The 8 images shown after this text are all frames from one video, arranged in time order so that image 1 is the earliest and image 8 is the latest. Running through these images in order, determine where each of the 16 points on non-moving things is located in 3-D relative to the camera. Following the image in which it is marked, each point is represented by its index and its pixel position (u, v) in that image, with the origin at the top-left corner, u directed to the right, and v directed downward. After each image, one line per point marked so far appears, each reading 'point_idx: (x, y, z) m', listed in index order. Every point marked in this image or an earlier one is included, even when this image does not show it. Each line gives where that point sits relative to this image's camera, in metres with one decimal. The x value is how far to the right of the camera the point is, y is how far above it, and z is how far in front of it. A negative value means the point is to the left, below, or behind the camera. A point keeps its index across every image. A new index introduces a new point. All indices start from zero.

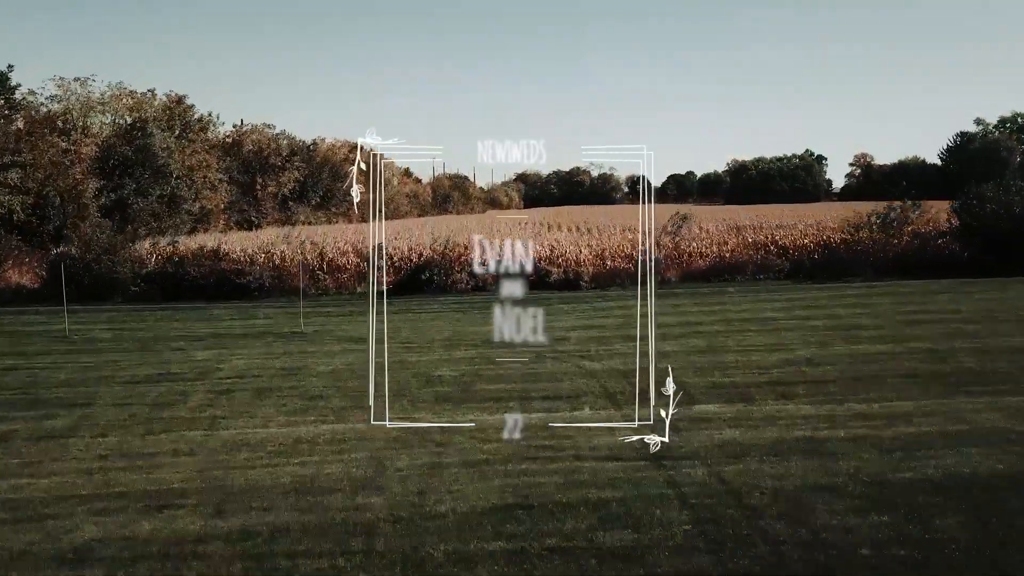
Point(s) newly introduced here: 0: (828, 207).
0: (+4.0, +1.1, +11.1) m
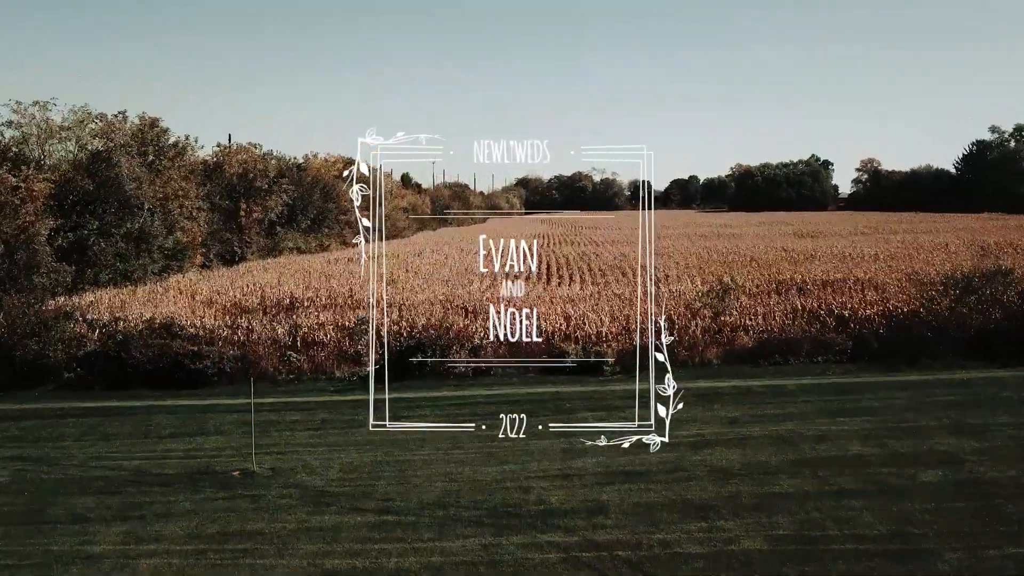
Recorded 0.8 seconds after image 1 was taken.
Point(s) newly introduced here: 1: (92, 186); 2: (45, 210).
0: (+4.1, +0.6, +10.0) m
1: (-4.8, +1.2, +9.6) m
2: (-5.2, +0.9, +9.3) m
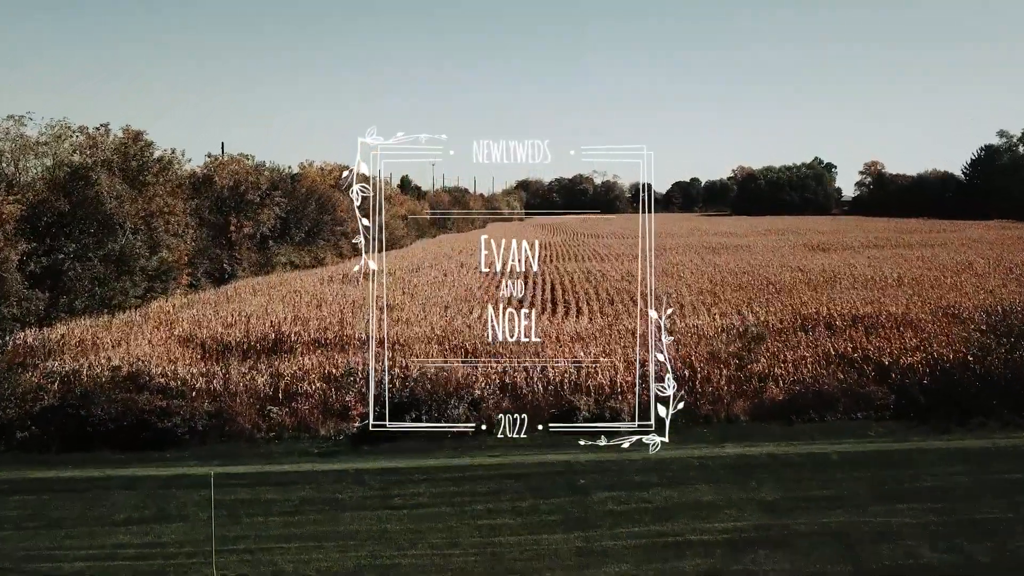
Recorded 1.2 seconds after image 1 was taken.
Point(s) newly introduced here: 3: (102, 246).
0: (+4.1, +0.3, +9.5) m
1: (-4.8, +0.9, +9.1) m
2: (-5.1, +0.6, +8.8) m
3: (-4.5, +0.5, +9.2) m
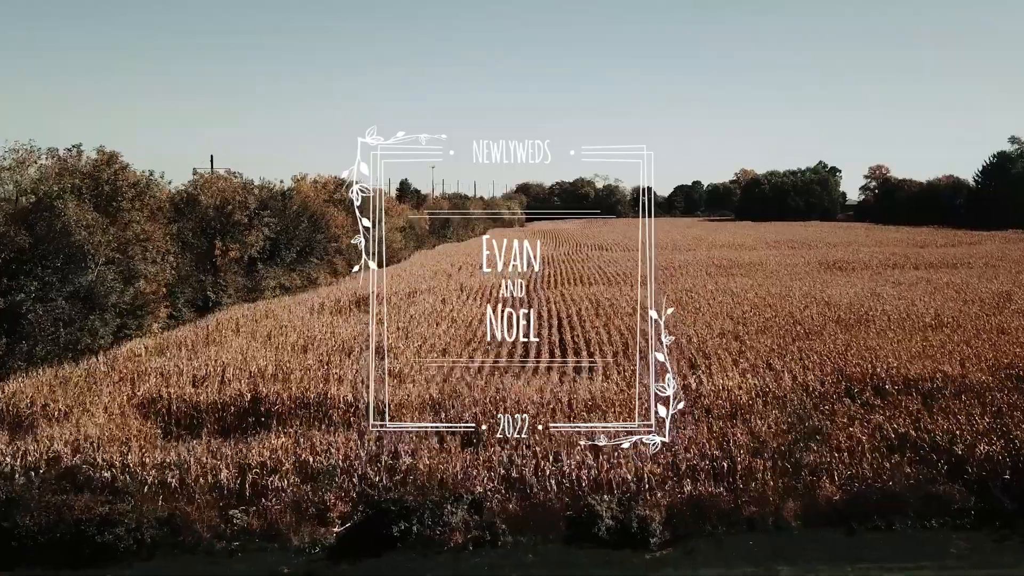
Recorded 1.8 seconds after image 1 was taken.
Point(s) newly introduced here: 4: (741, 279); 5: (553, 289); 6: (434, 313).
0: (+4.2, -0.1, +8.7) m
1: (-4.7, +0.5, +8.3) m
2: (-5.1, +0.2, +8.0) m
3: (-4.5, +0.1, +8.5) m
4: (+3.7, +0.1, +13.5) m
5: (+0.6, -0.1, +13.1) m
6: (-1.0, -0.3, +10.5) m
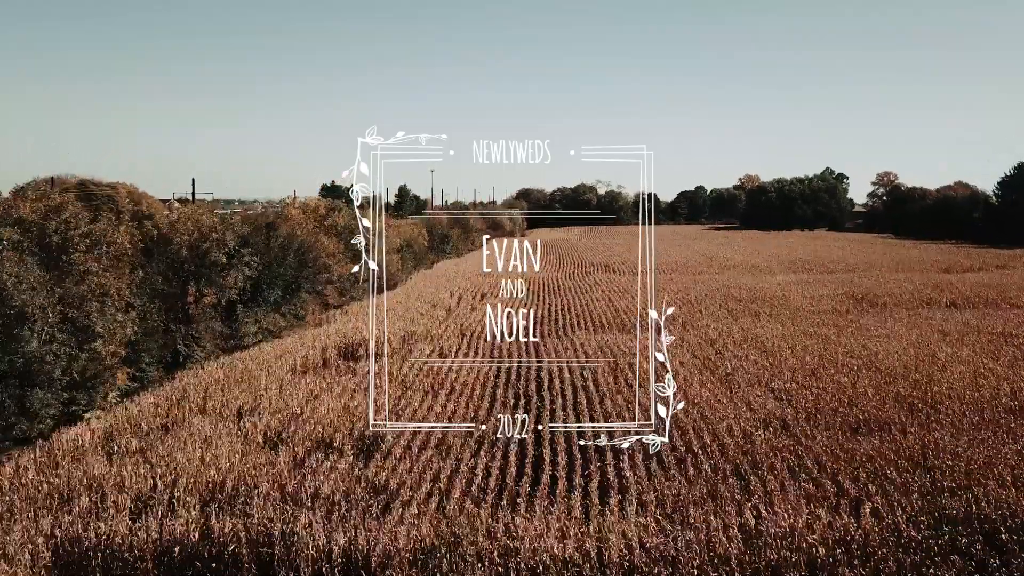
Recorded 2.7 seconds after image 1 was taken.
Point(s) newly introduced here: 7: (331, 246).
0: (+4.3, -0.8, +7.5) m
1: (-4.7, -0.1, +7.1) m
2: (-5.0, -0.5, +6.8) m
3: (-4.4, -0.6, +7.2) m
4: (+3.8, -0.5, +12.3) m
5: (+0.7, -0.7, +11.9) m
6: (-0.9, -1.0, +9.3) m
7: (-3.5, +0.8, +16.3) m
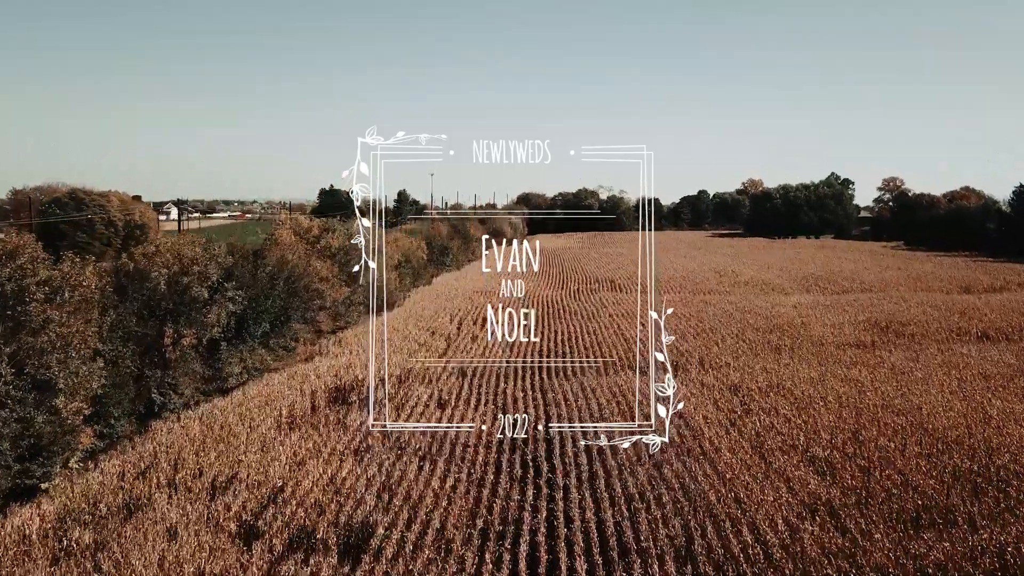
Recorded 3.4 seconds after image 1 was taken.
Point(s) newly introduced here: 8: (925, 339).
0: (+4.3, -1.3, +6.6) m
1: (-4.6, -0.6, +6.2) m
2: (-5.0, -0.9, +5.9) m
3: (-4.3, -1.1, +6.4) m
4: (+3.8, -1.0, +11.5) m
5: (+0.8, -1.2, +11.0) m
6: (-0.8, -1.5, +8.4) m
7: (-3.5, +0.3, +15.4) m
8: (+6.6, -0.8, +13.4) m
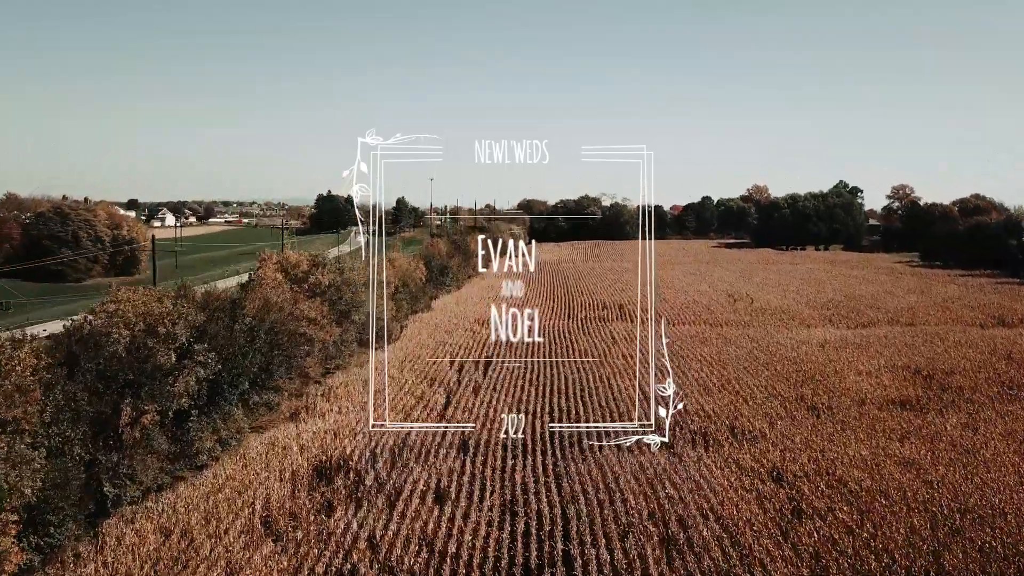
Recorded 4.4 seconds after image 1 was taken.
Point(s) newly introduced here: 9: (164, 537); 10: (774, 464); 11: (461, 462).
0: (+4.4, -2.0, +5.3) m
1: (-4.5, -1.4, +4.9) m
2: (-4.9, -1.7, +4.6) m
3: (-4.2, -1.8, +5.1) m
4: (+3.9, -1.8, +10.1) m
5: (+0.9, -1.9, +9.7) m
6: (-0.7, -2.2, +7.1) m
7: (-3.4, -0.4, +14.1) m
8: (+6.7, -1.5, +12.0) m
9: (-3.2, -2.2, +7.7) m
10: (+2.8, -1.9, +9.1) m
11: (-0.6, -2.0, +9.7) m
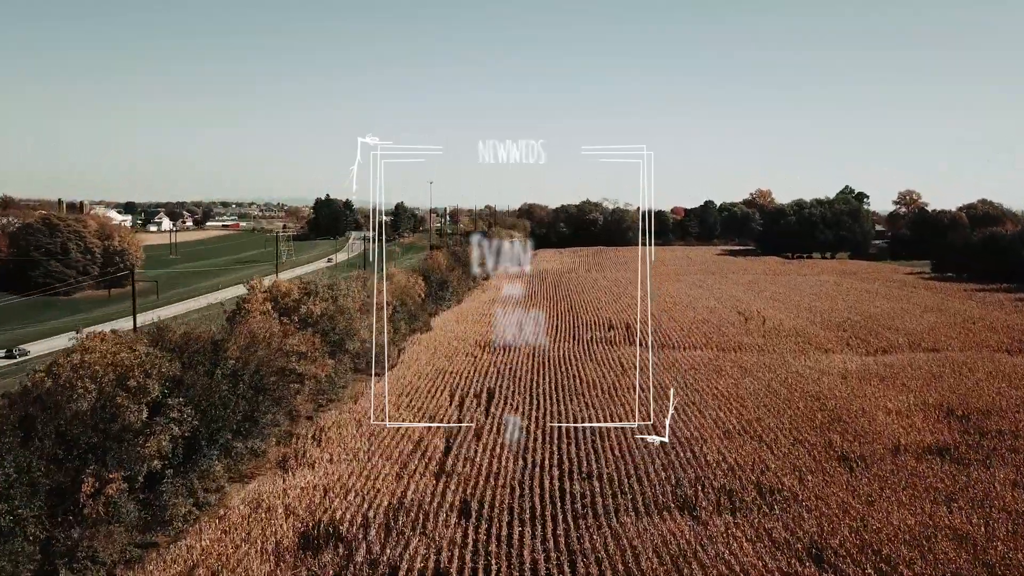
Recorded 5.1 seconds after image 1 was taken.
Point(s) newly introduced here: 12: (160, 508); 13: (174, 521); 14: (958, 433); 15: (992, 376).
0: (+4.5, -2.5, +4.4) m
1: (-4.4, -1.9, +4.0) m
2: (-4.8, -2.2, +3.7) m
3: (-4.2, -2.3, +4.1) m
4: (+4.0, -2.3, +9.2) m
5: (+0.9, -2.4, +8.8) m
6: (-0.7, -2.7, +6.2) m
7: (-3.3, -0.9, +13.2) m
8: (+6.7, -2.1, +11.1) m
9: (-3.1, -2.8, +6.7) m
10: (+2.9, -2.4, +8.2) m
11: (-0.5, -2.5, +8.8) m
12: (-3.7, -2.3, +8.8) m
13: (-3.6, -2.4, +8.9) m
14: (+6.3, -2.0, +11.9) m
15: (+8.7, -1.6, +15.2) m
